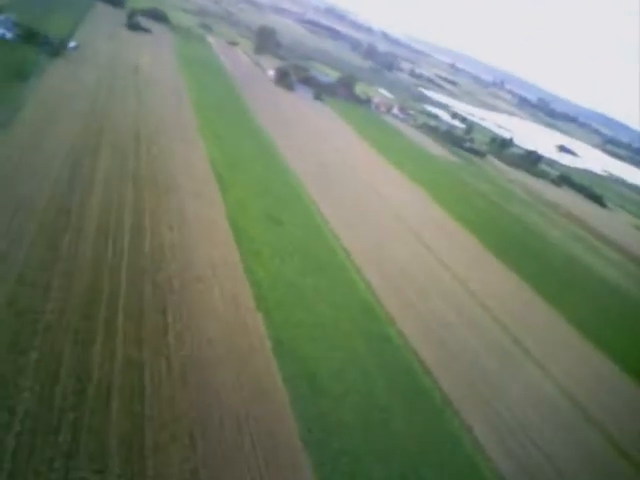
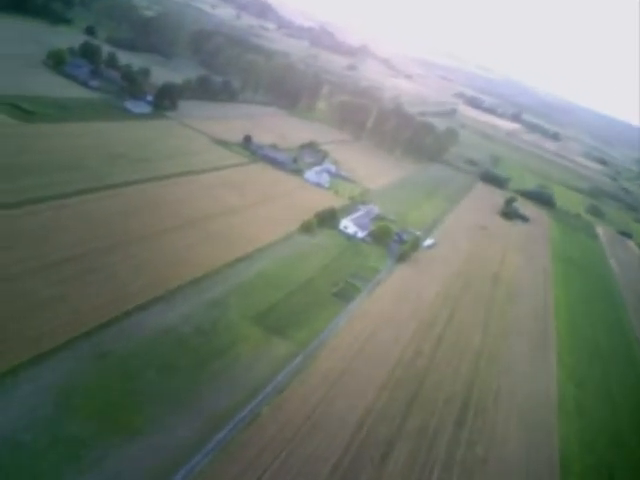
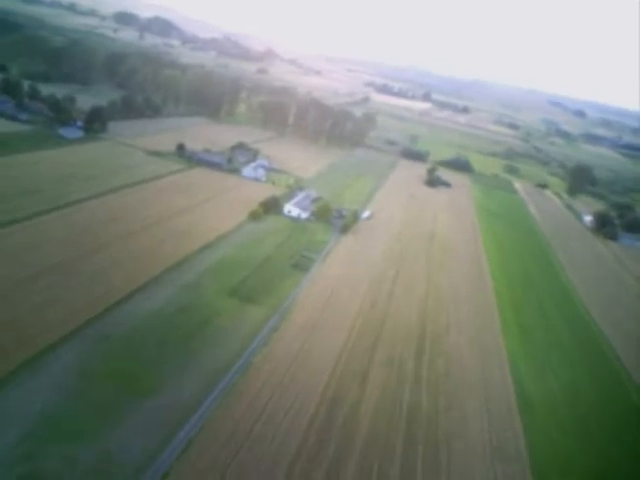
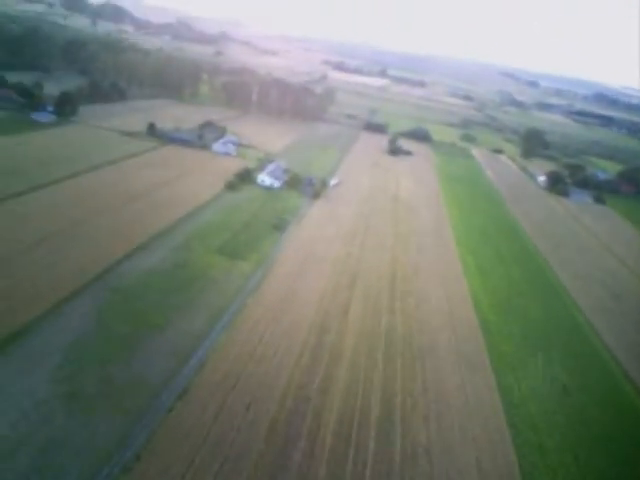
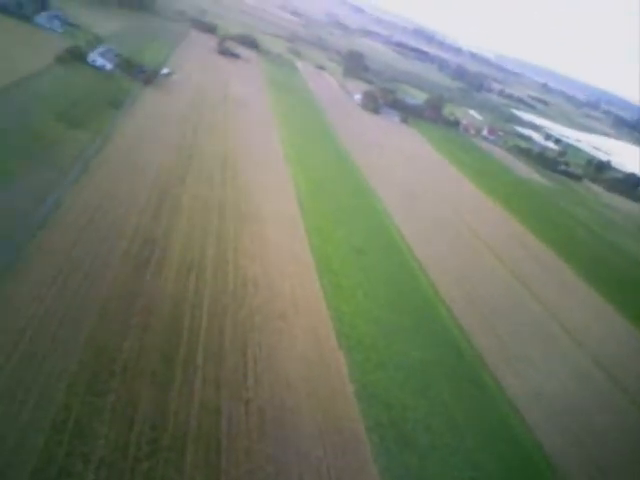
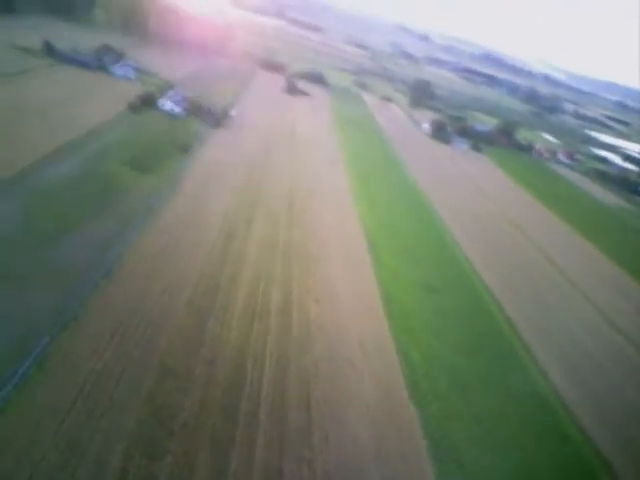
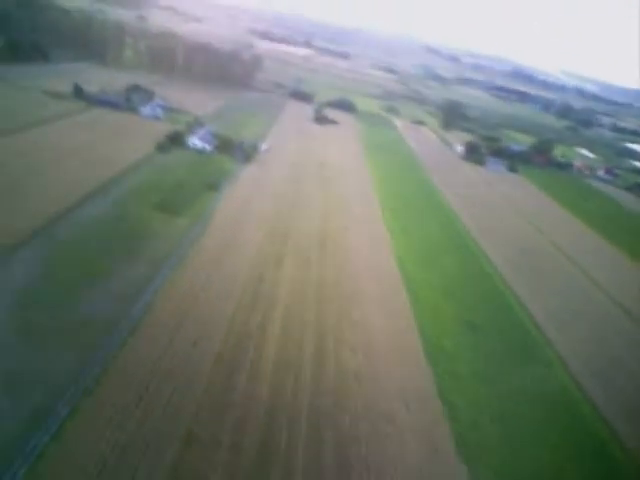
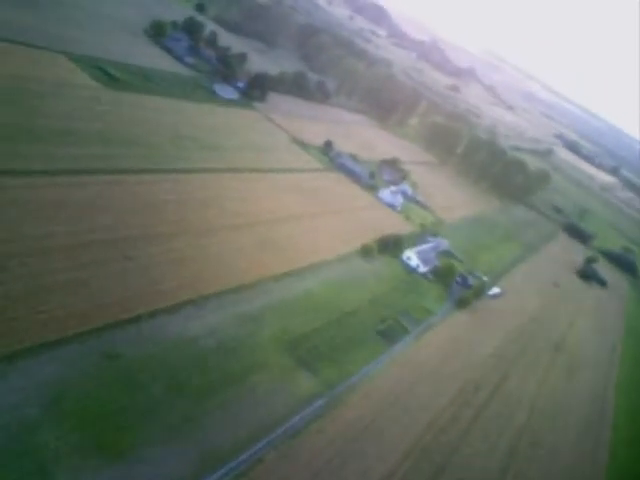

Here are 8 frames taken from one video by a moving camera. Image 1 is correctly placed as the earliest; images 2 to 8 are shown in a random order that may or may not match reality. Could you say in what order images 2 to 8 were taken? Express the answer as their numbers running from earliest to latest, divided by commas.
5, 6, 7, 4, 3, 2, 8
